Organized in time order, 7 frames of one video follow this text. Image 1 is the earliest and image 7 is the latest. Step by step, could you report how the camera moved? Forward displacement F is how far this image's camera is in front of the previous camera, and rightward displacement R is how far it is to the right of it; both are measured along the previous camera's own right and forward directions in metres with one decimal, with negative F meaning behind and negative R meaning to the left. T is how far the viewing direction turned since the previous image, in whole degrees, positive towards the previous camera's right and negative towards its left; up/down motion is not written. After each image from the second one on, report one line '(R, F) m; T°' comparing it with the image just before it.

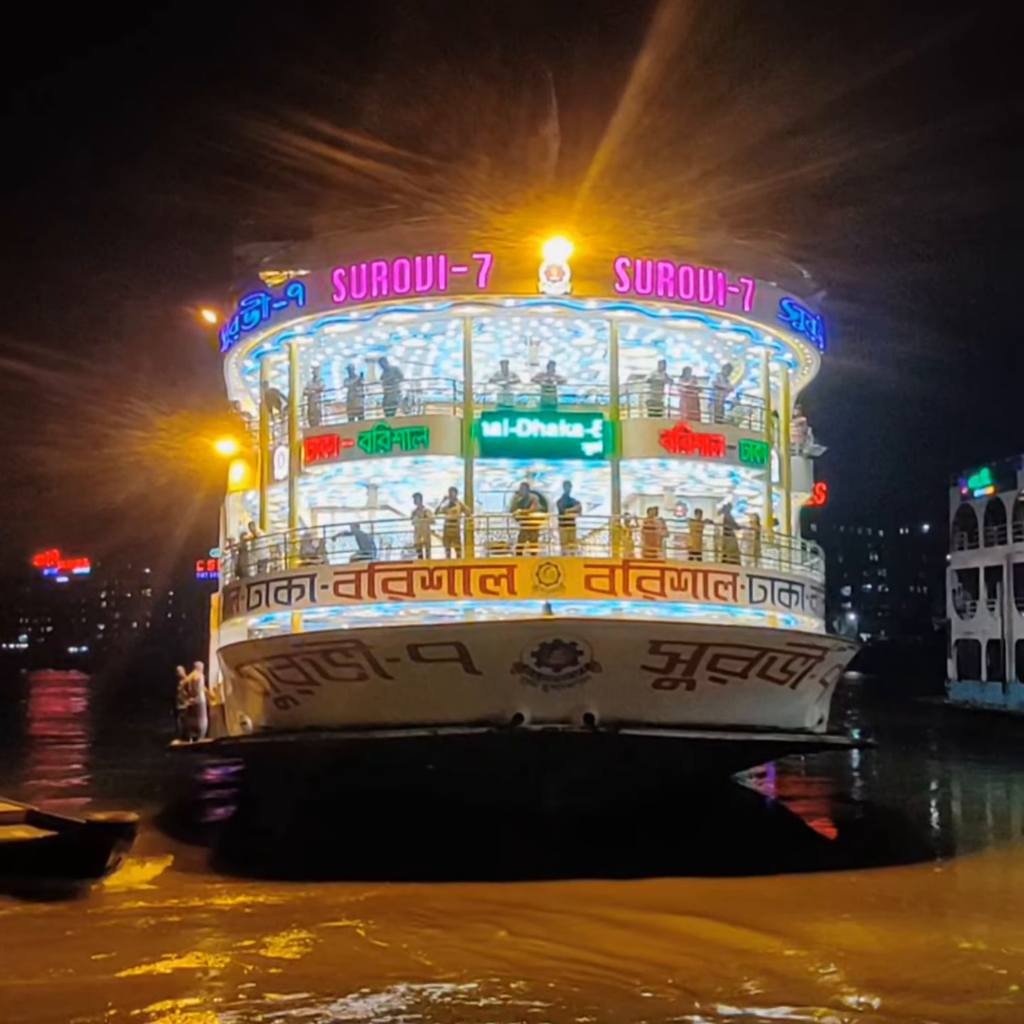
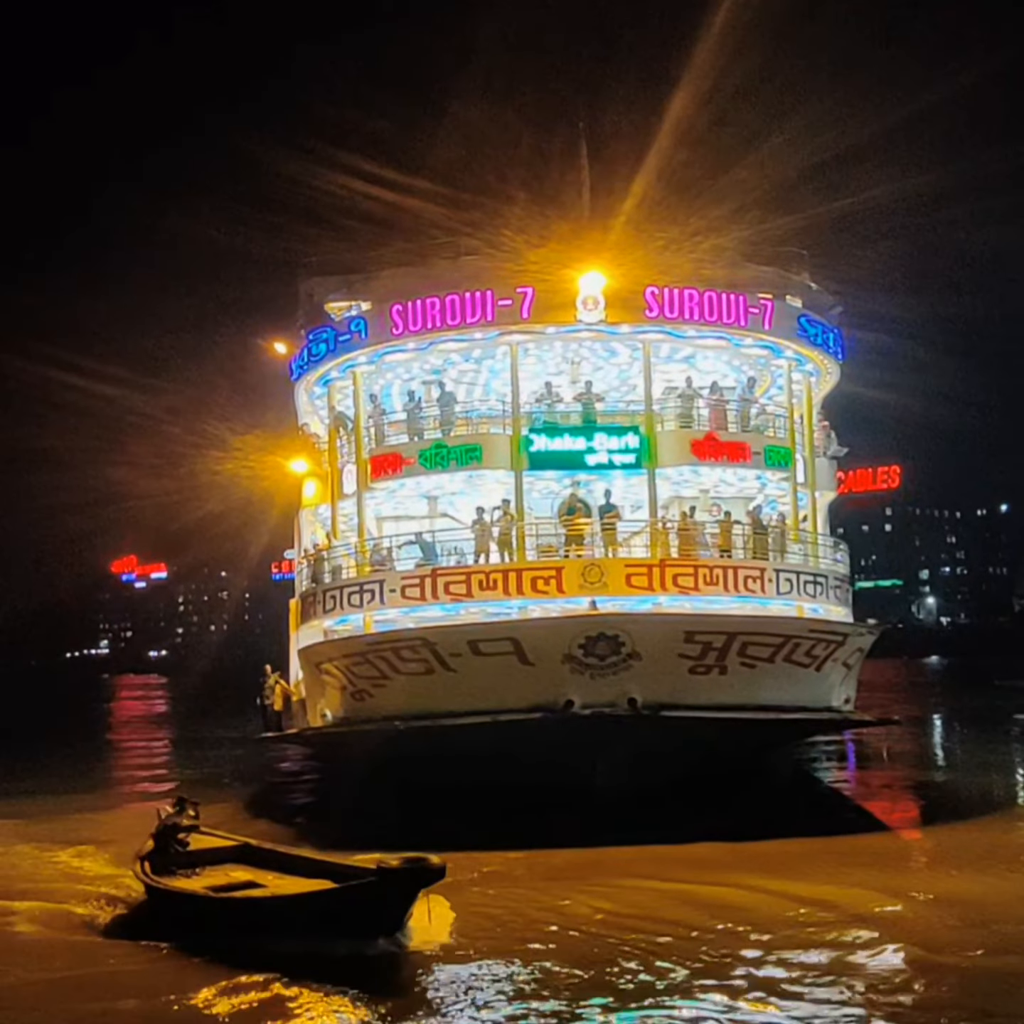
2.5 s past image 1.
(+0.1, -1.5) m; -3°
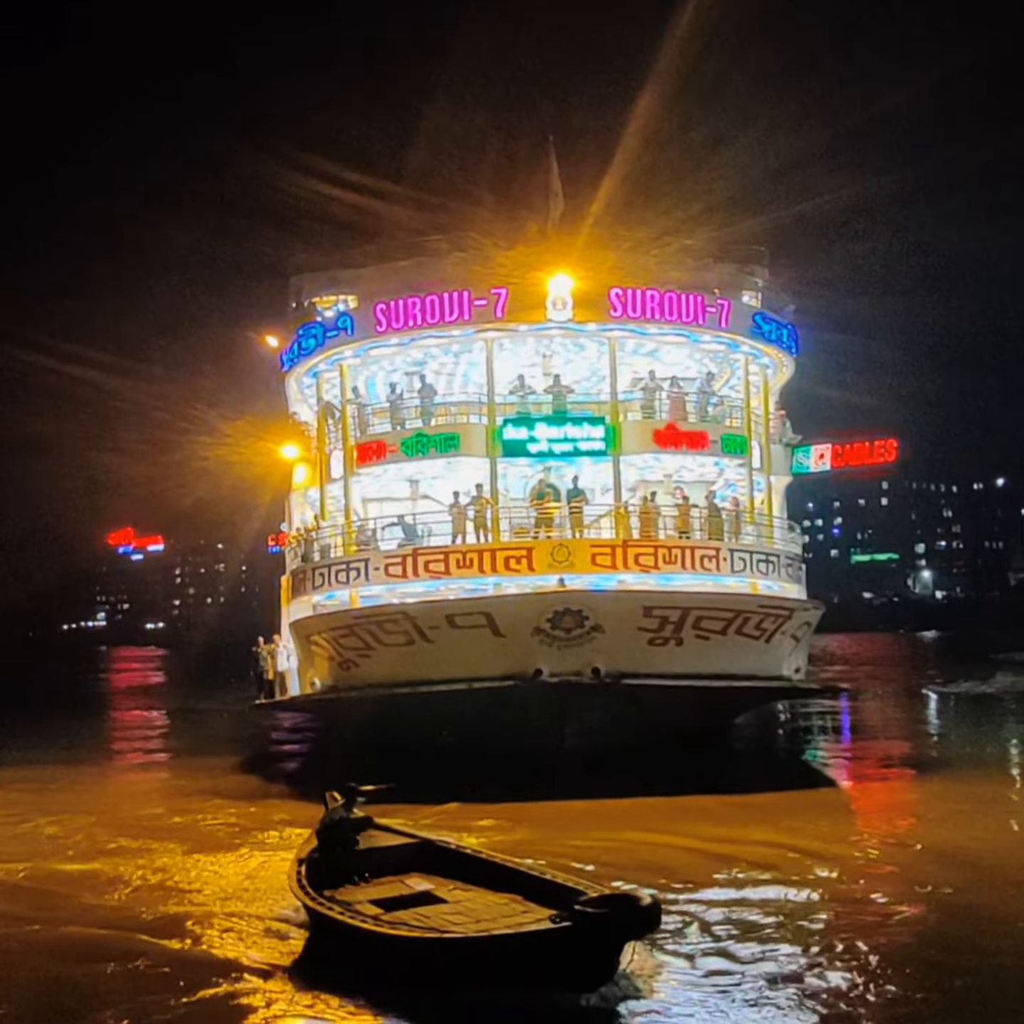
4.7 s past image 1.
(+0.2, -1.3) m; 0°
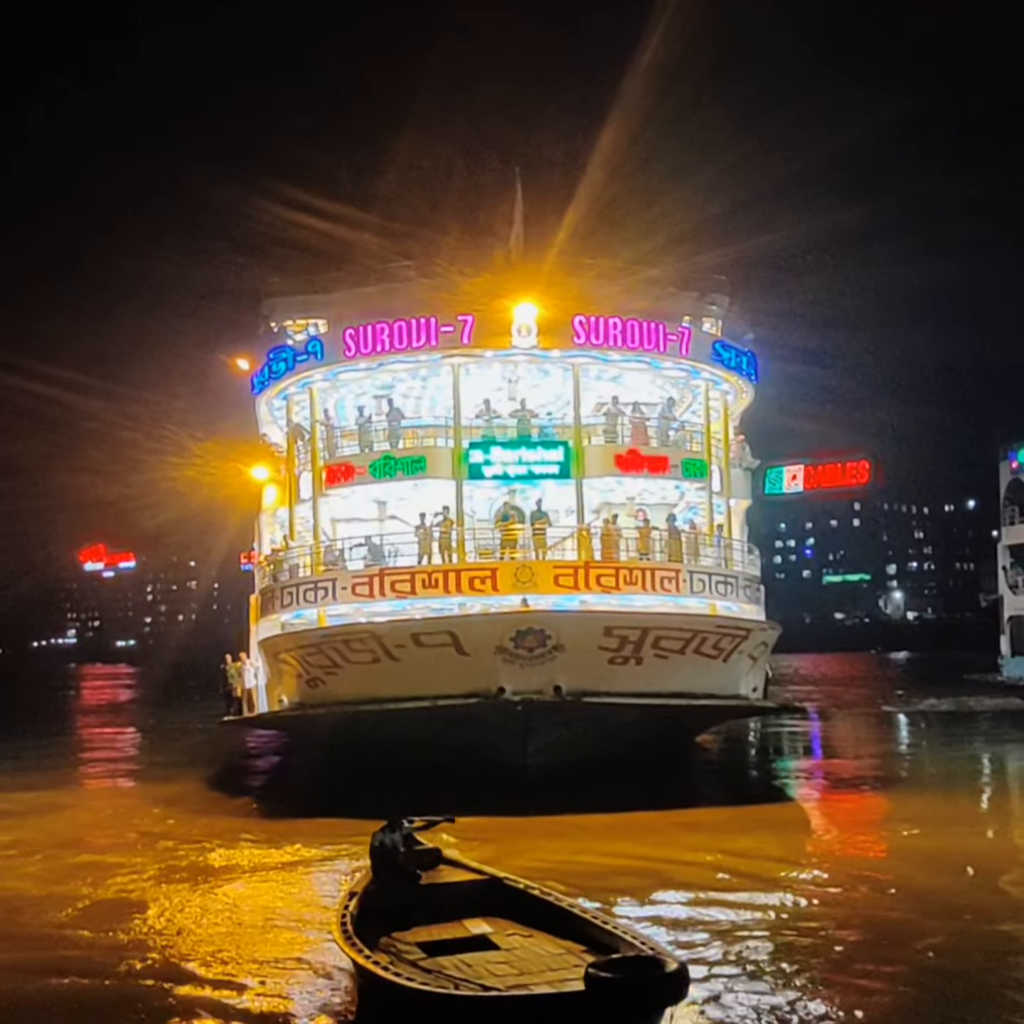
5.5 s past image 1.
(+0.1, -0.4) m; +1°
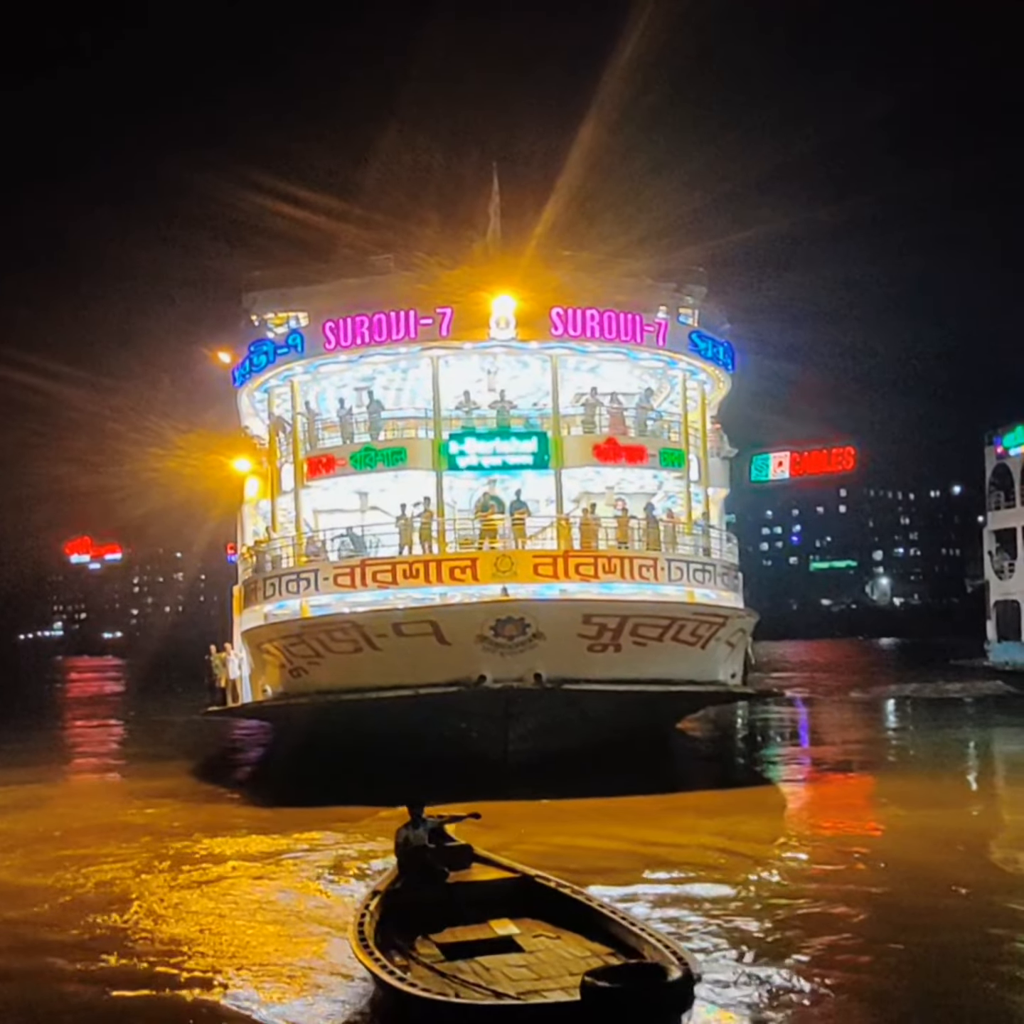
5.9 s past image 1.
(+0.1, -0.2) m; +1°
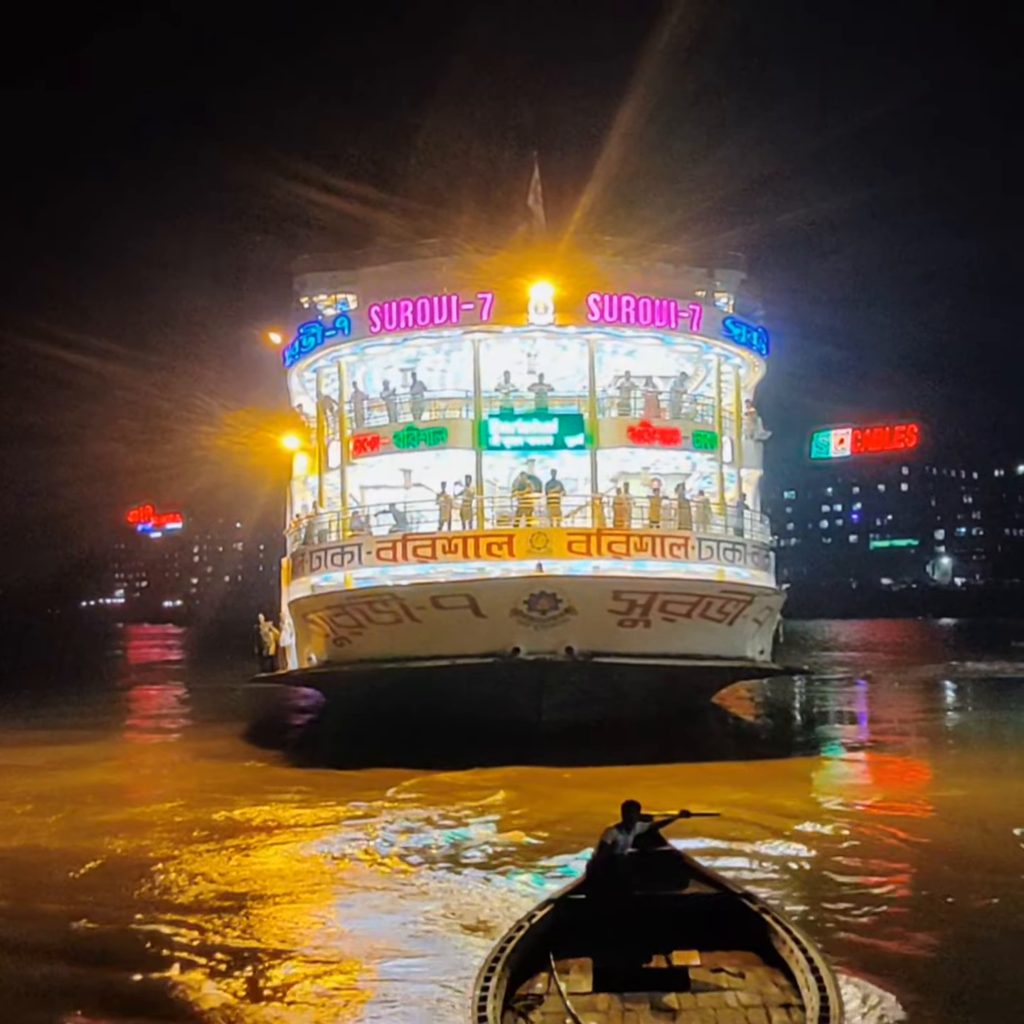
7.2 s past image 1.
(+0.3, -0.7) m; -3°
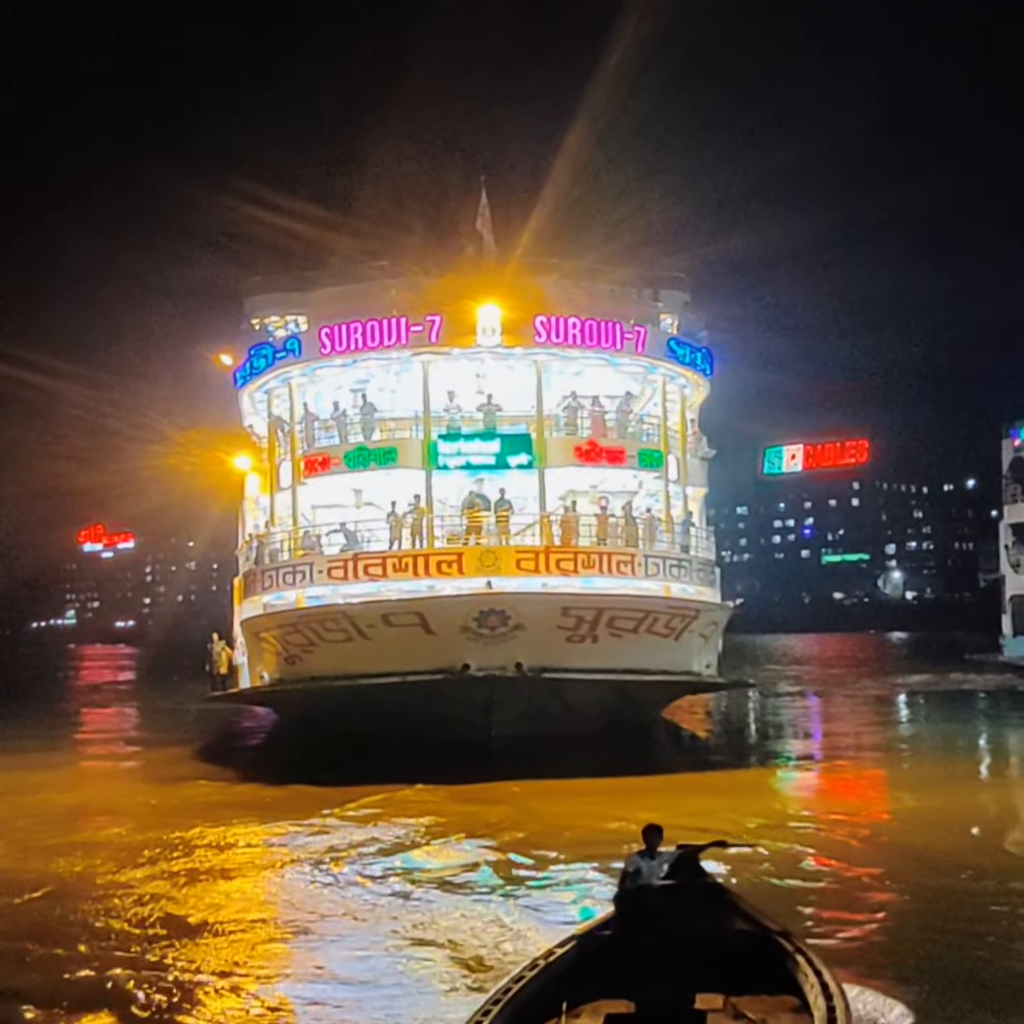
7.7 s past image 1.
(+0.1, -0.3) m; +2°
